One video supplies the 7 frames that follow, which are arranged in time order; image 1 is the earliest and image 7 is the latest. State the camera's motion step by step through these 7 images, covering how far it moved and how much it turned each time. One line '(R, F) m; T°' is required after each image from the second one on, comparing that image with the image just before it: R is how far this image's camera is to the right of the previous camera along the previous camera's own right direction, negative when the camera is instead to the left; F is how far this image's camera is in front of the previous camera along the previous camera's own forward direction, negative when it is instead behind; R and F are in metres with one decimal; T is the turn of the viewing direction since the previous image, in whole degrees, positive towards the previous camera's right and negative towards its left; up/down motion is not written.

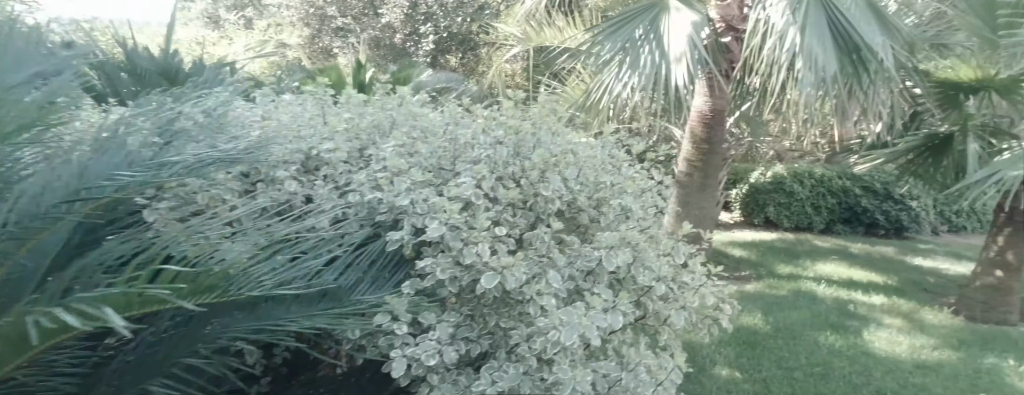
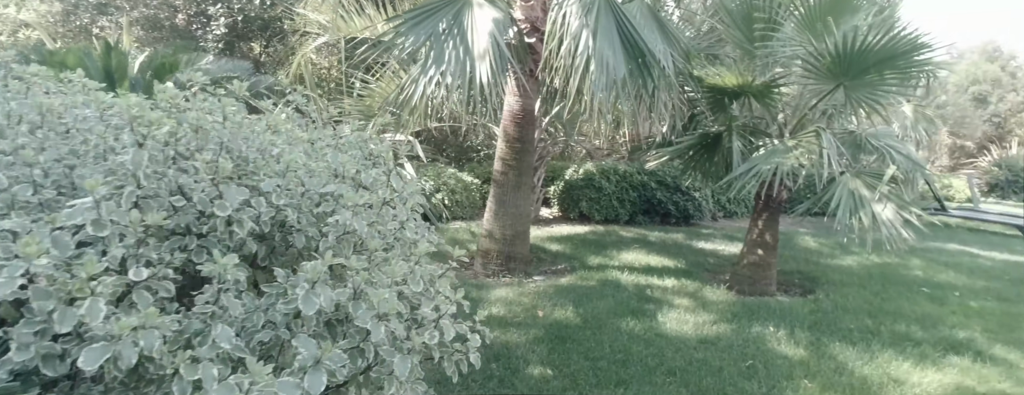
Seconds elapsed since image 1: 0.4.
(+0.2, +0.2) m; +17°
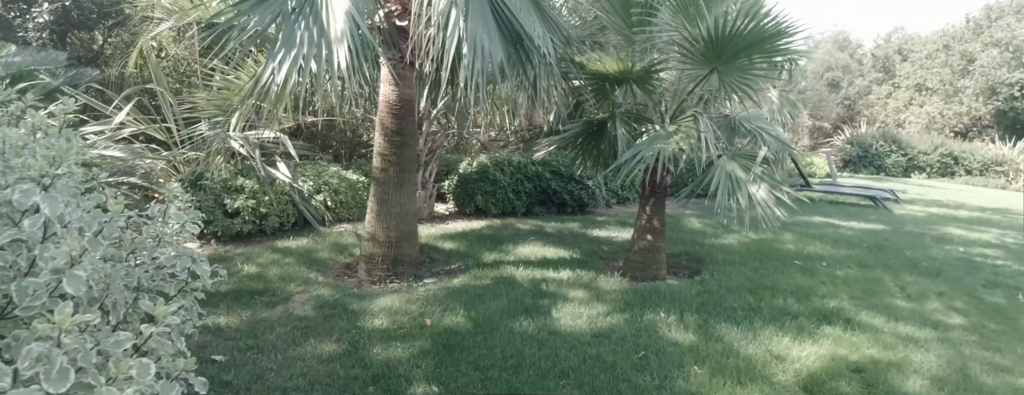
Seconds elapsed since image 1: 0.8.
(+0.2, +0.3) m; +10°
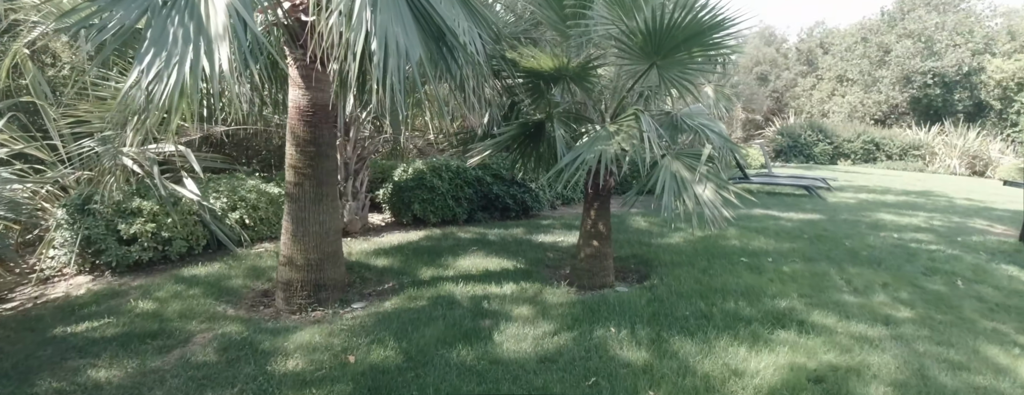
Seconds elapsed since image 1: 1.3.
(+0.1, +0.4) m; +6°
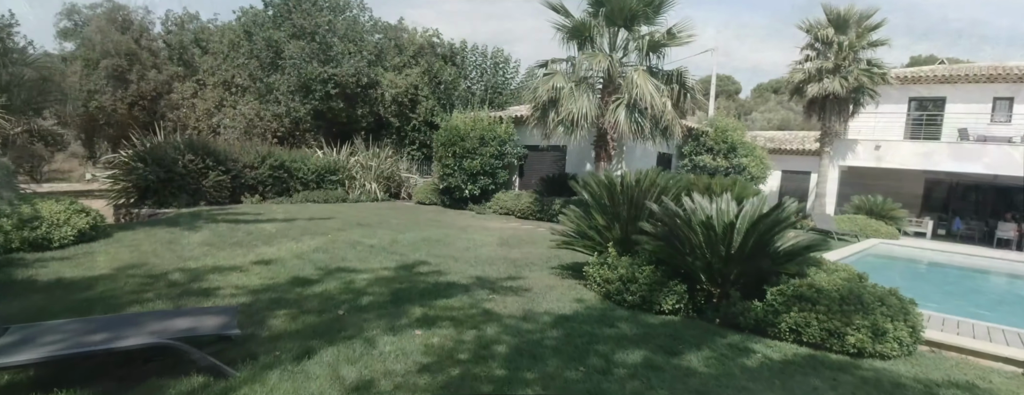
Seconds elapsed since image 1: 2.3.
(0.0, +0.8) m; +7°
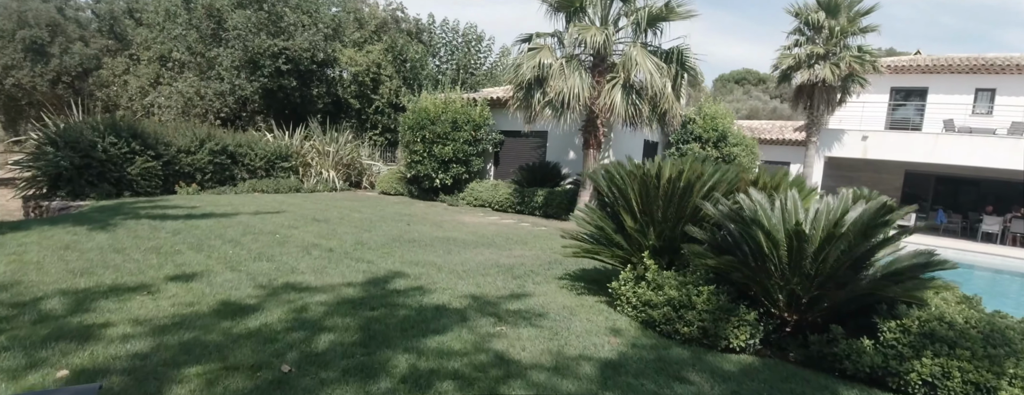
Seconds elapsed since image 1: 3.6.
(-0.4, +1.3) m; +4°
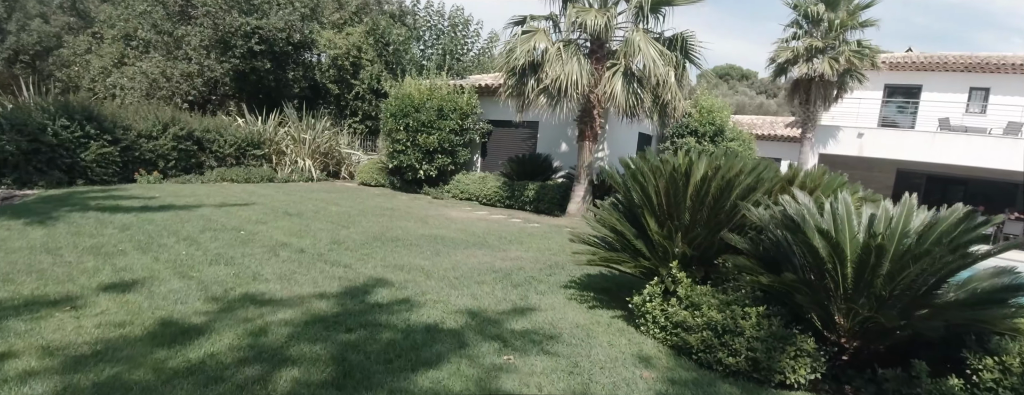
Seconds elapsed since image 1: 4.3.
(-0.2, +0.7) m; +2°
